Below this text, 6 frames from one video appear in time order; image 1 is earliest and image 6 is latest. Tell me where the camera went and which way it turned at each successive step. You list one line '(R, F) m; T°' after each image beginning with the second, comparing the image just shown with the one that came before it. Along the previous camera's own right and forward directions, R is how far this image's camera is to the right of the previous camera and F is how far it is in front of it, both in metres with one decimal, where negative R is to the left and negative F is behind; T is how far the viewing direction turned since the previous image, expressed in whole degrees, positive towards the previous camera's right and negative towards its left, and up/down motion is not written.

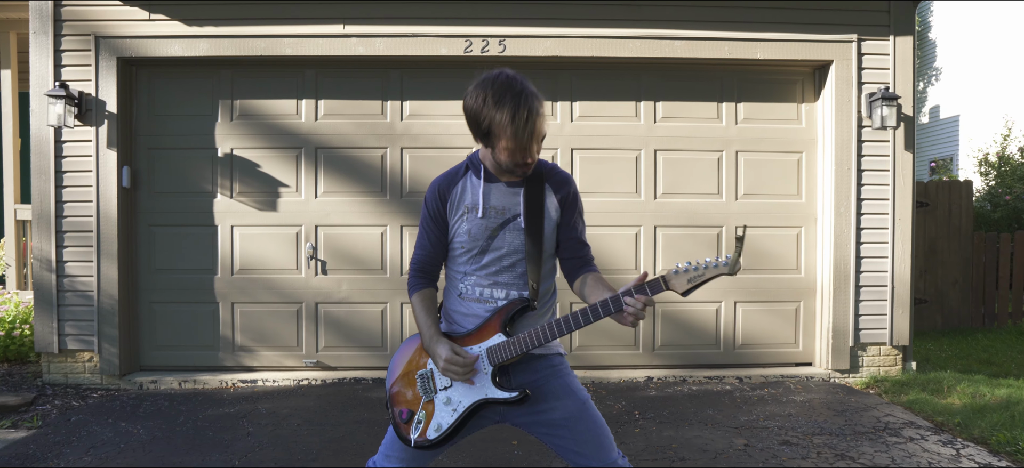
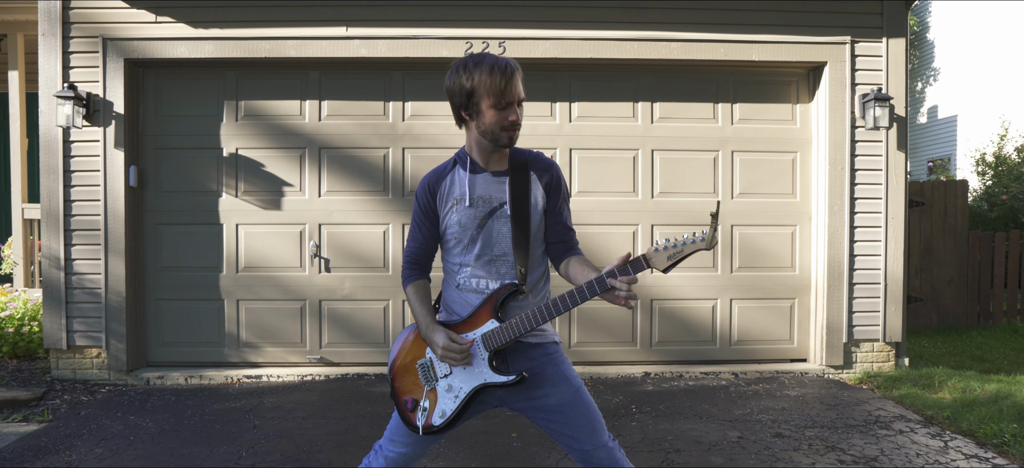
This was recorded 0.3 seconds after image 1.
(0.0, -0.1) m; 0°
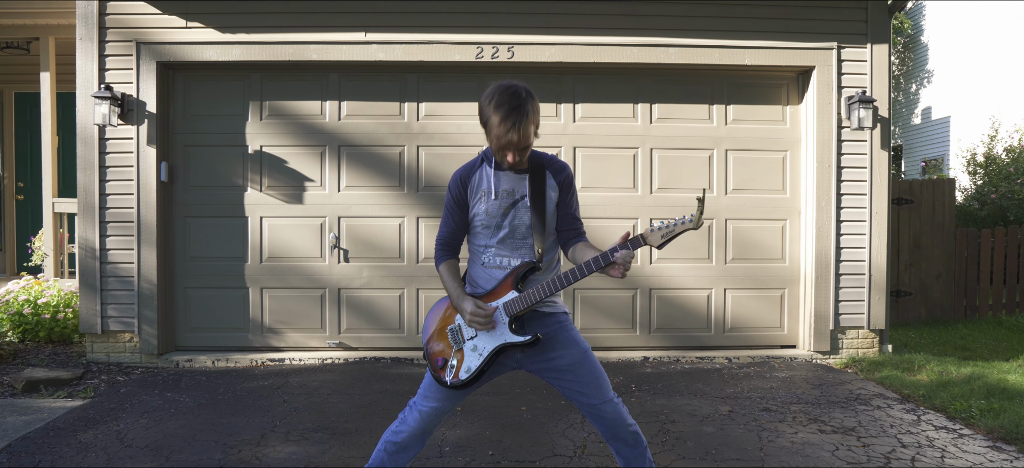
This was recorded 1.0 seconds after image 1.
(-0.1, -0.4) m; 0°
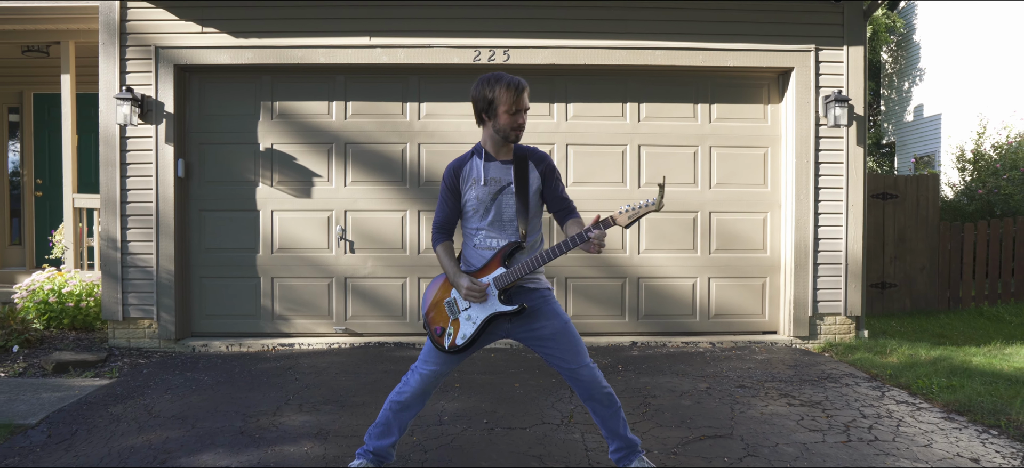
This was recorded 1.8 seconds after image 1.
(+0.1, -0.3) m; 0°
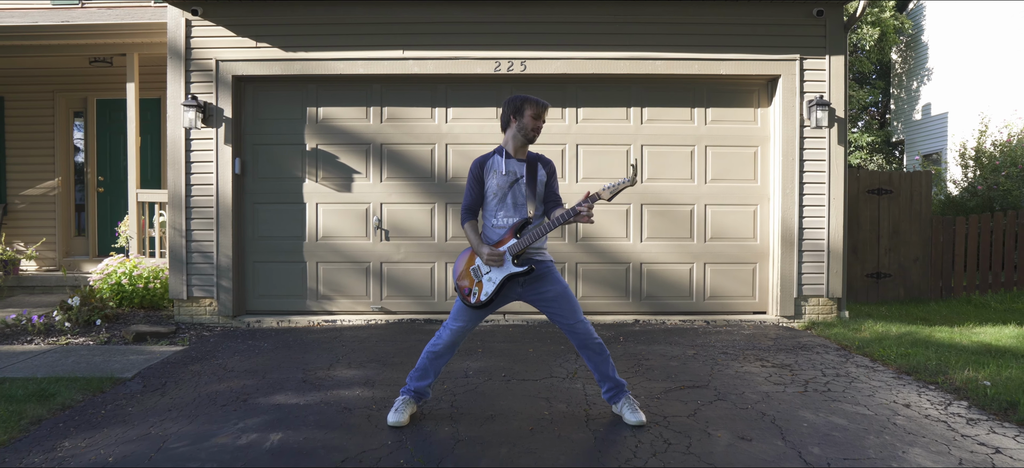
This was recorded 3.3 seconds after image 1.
(0.0, -0.8) m; -2°
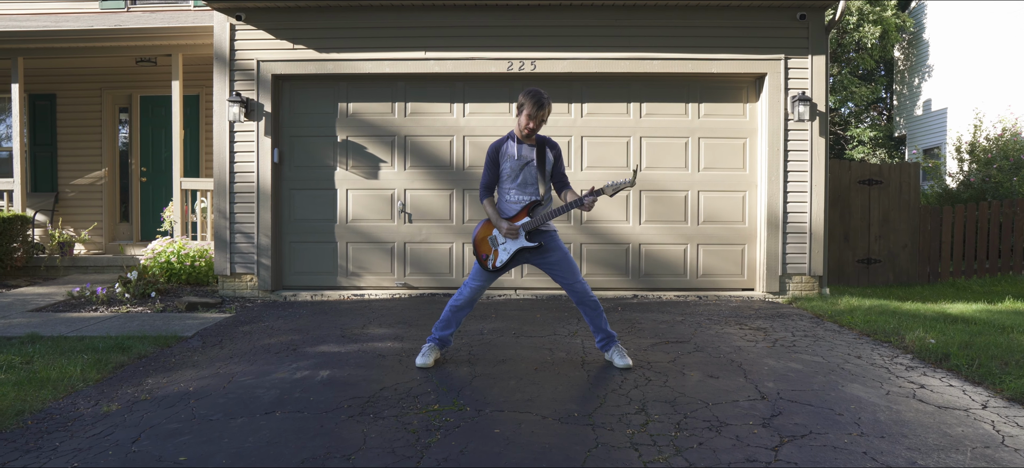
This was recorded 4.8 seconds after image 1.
(0.0, -0.7) m; -1°
